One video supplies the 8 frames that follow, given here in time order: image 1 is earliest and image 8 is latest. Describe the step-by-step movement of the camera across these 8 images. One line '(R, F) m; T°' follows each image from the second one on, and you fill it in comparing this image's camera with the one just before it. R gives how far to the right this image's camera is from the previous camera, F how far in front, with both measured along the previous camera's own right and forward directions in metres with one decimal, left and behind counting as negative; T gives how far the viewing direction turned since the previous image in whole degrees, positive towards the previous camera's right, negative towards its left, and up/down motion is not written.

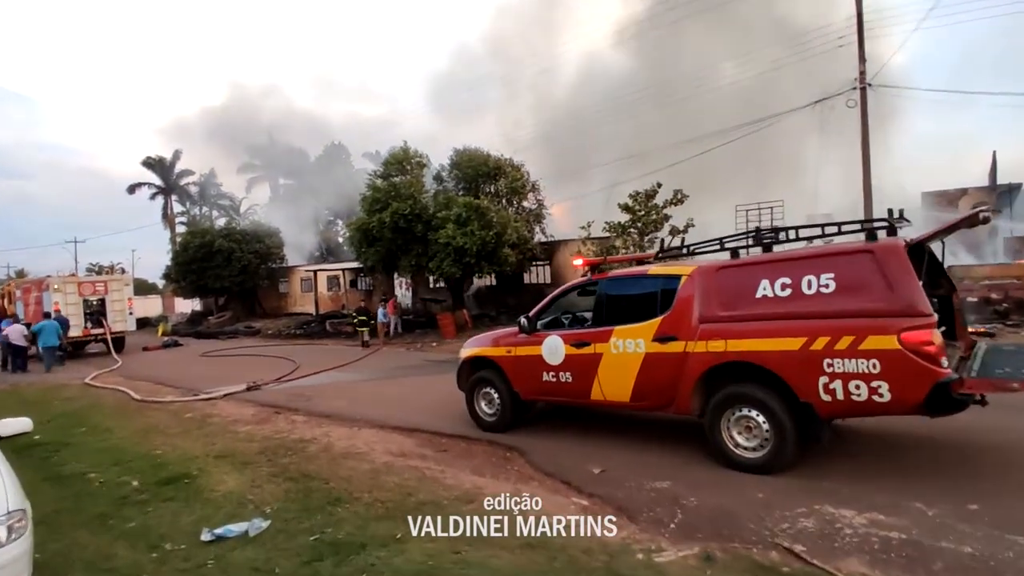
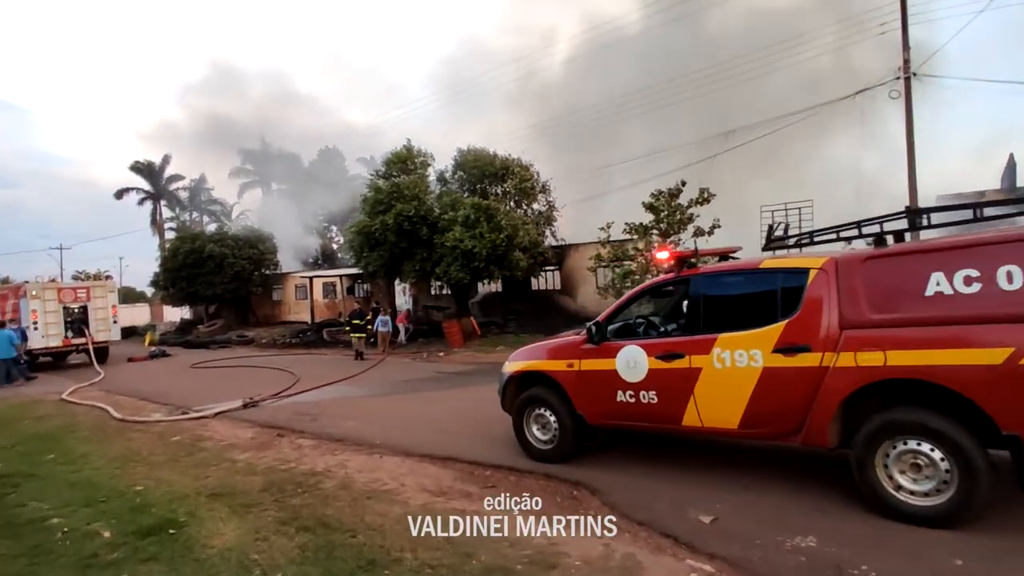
(-0.7, +1.3) m; +1°
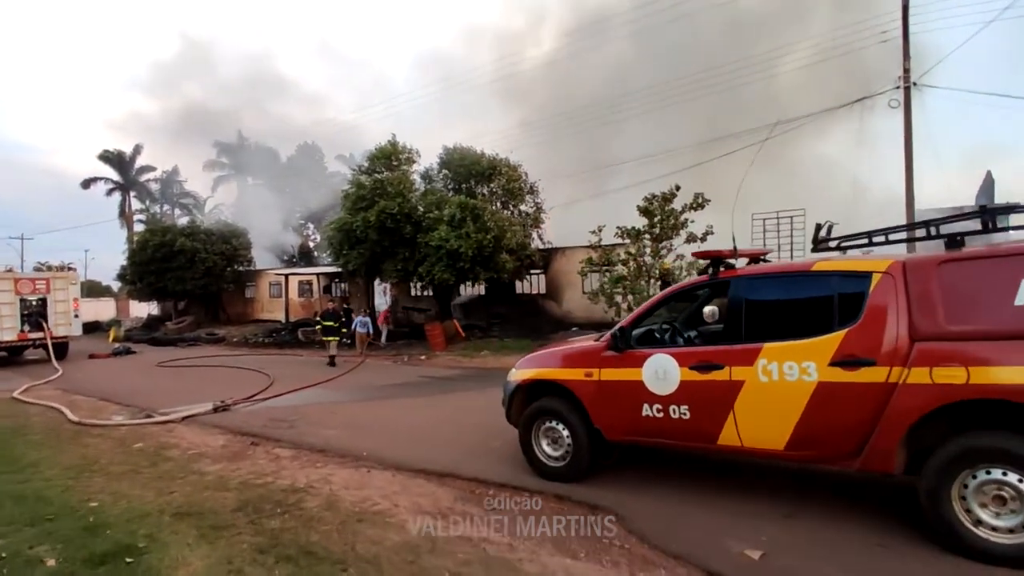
(-0.3, +0.6) m; +2°
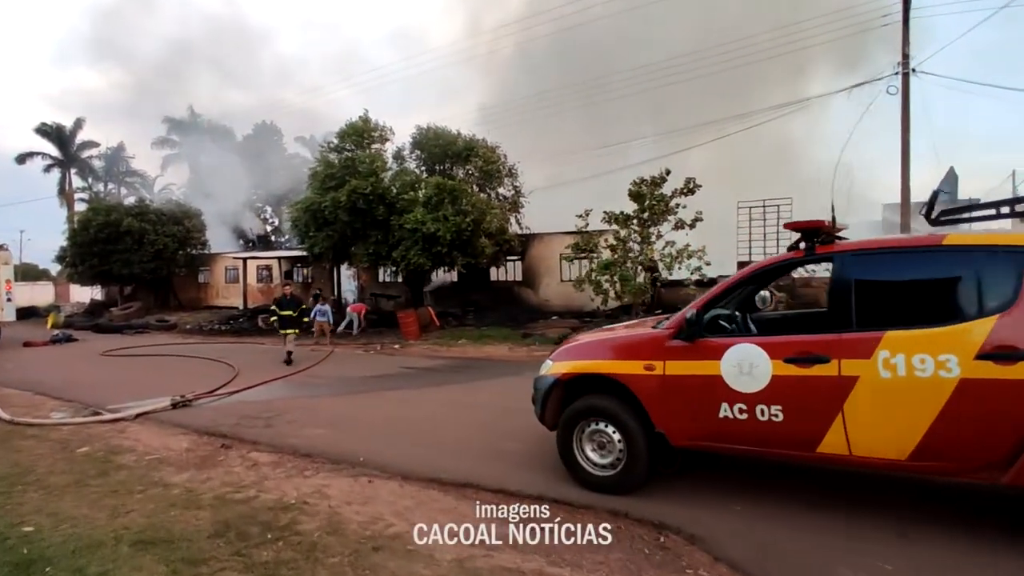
(-0.6, +0.9) m; +4°
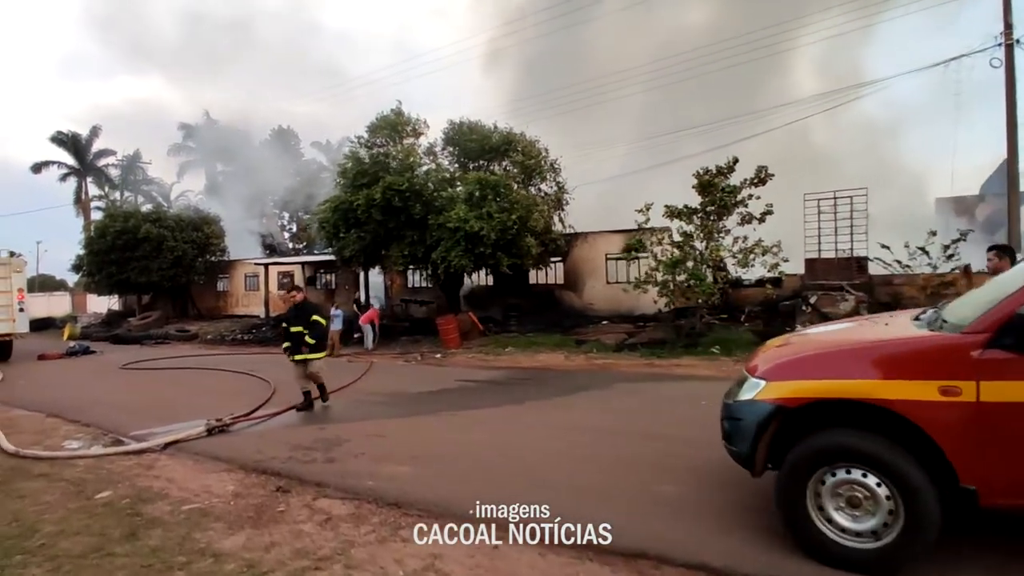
(-1.1, +1.5) m; -1°
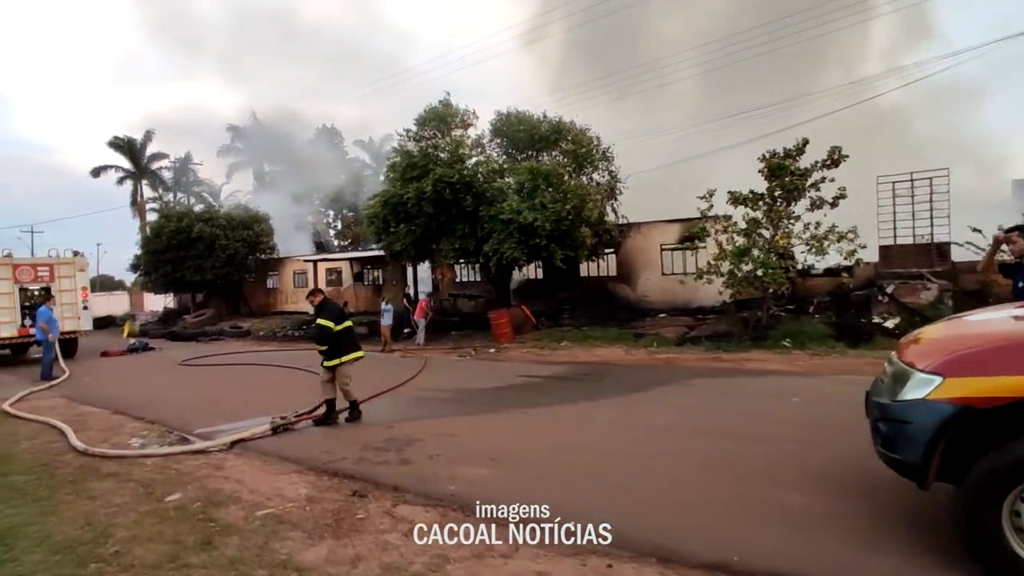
(-0.4, +0.5) m; -4°
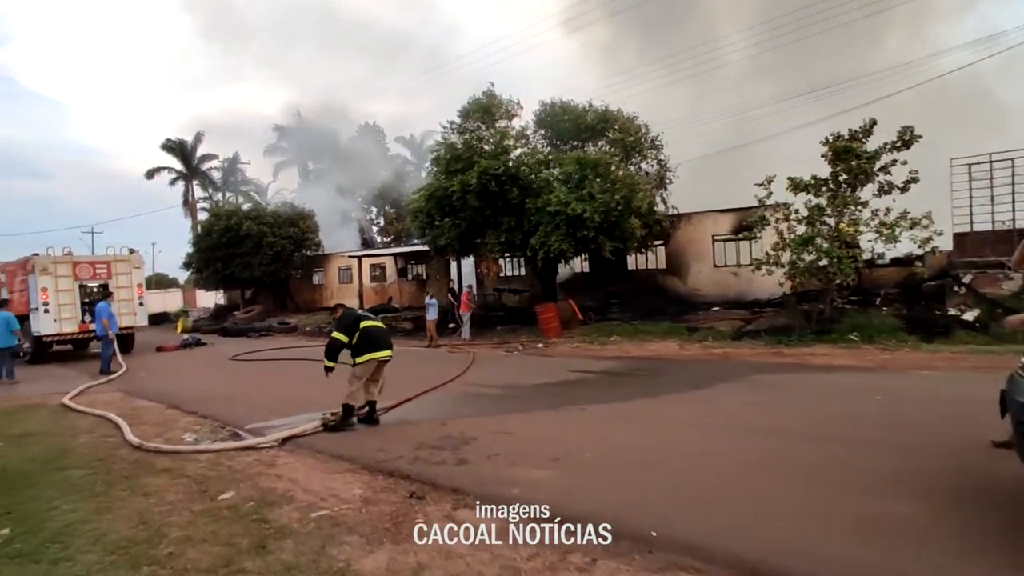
(-0.2, +0.4) m; -4°
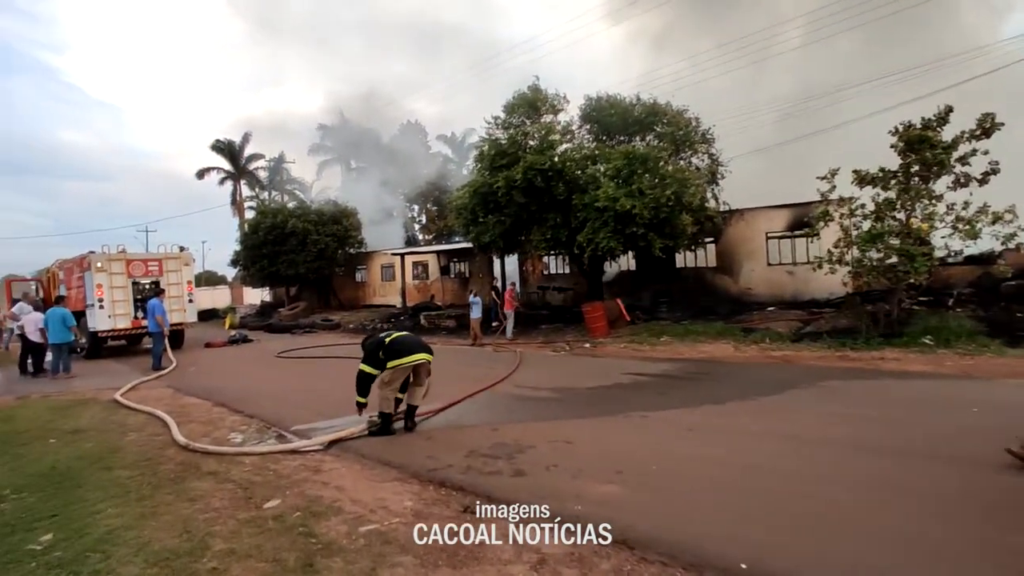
(-0.2, +0.4) m; -4°
